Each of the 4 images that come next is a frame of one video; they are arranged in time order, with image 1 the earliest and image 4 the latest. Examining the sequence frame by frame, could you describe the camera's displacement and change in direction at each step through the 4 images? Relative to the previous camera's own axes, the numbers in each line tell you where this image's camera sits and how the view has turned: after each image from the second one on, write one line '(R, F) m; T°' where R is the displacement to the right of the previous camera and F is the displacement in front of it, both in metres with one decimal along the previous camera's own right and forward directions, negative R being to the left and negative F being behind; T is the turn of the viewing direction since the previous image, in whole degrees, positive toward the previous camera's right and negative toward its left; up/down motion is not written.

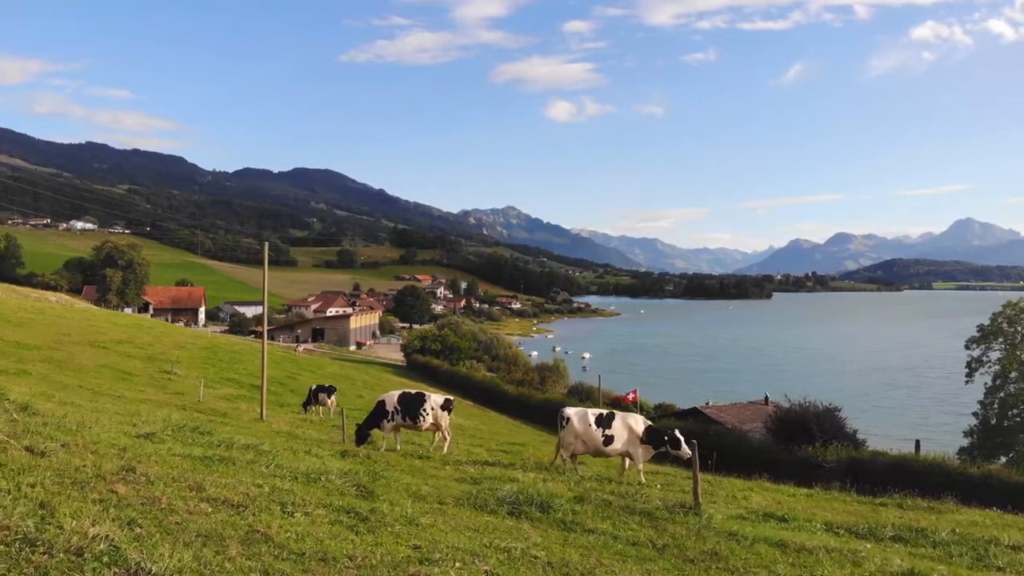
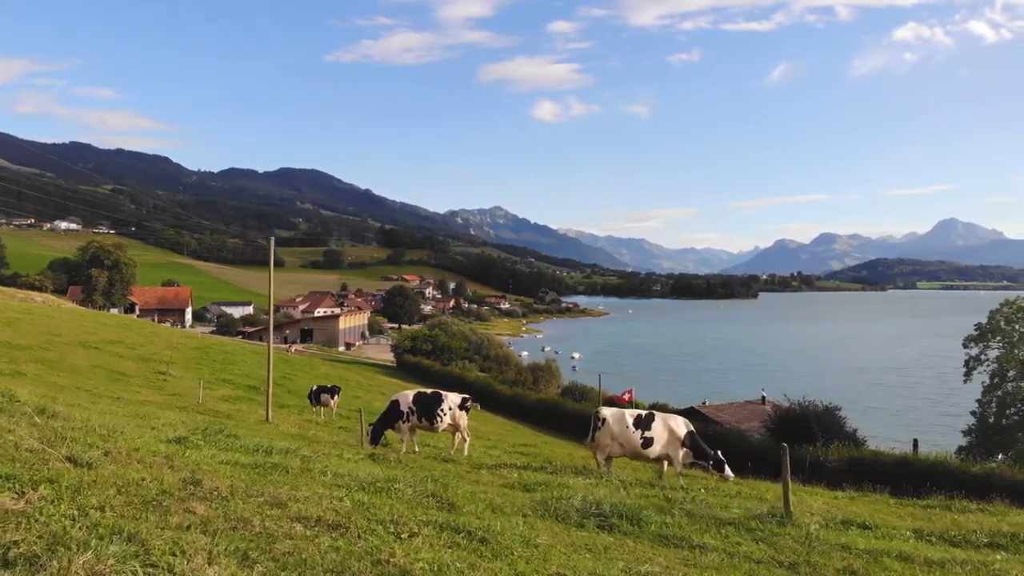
(-1.0, +0.8) m; +1°
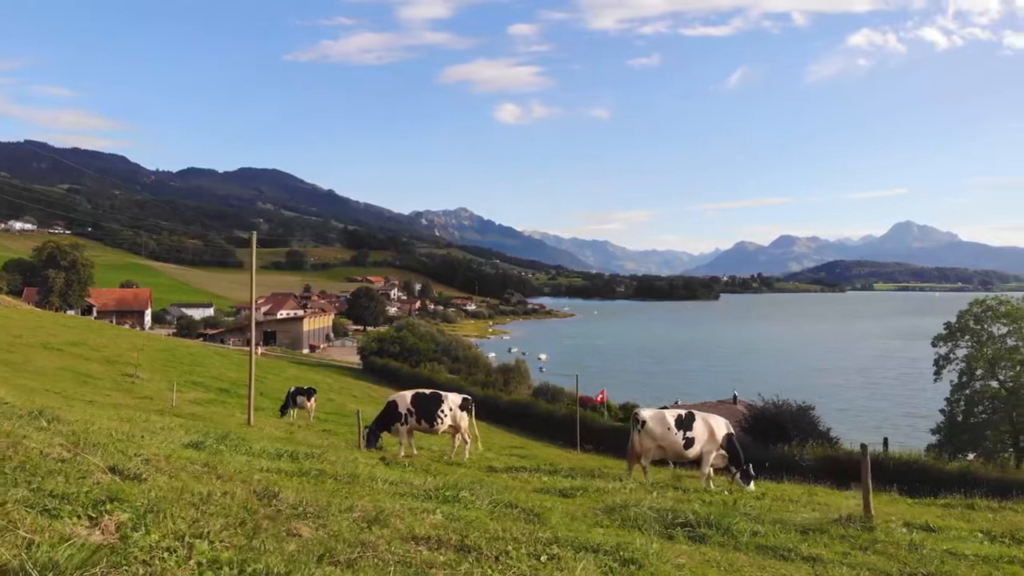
(-1.0, +0.8) m; +3°
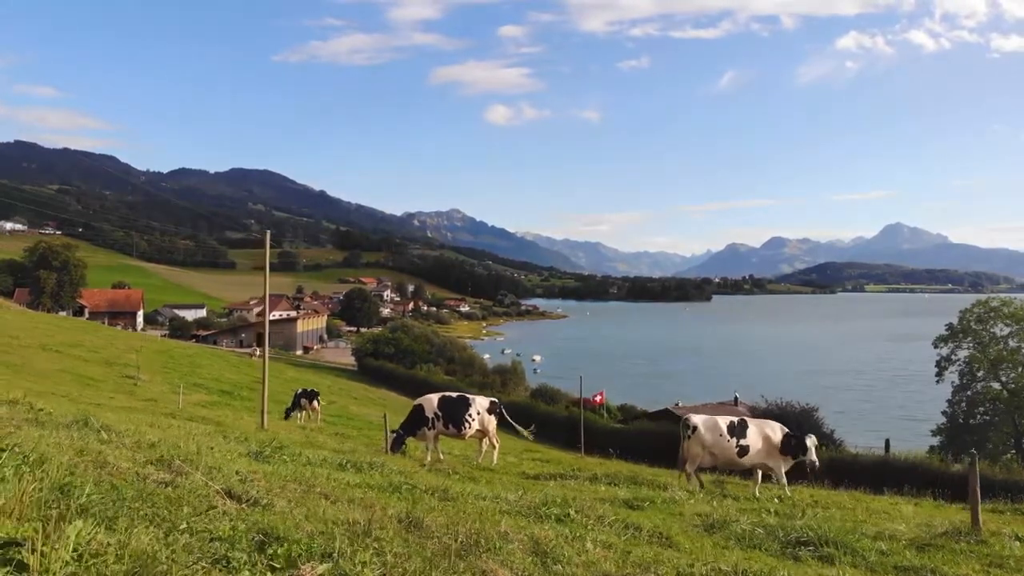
(-1.0, +0.5) m; 0°
